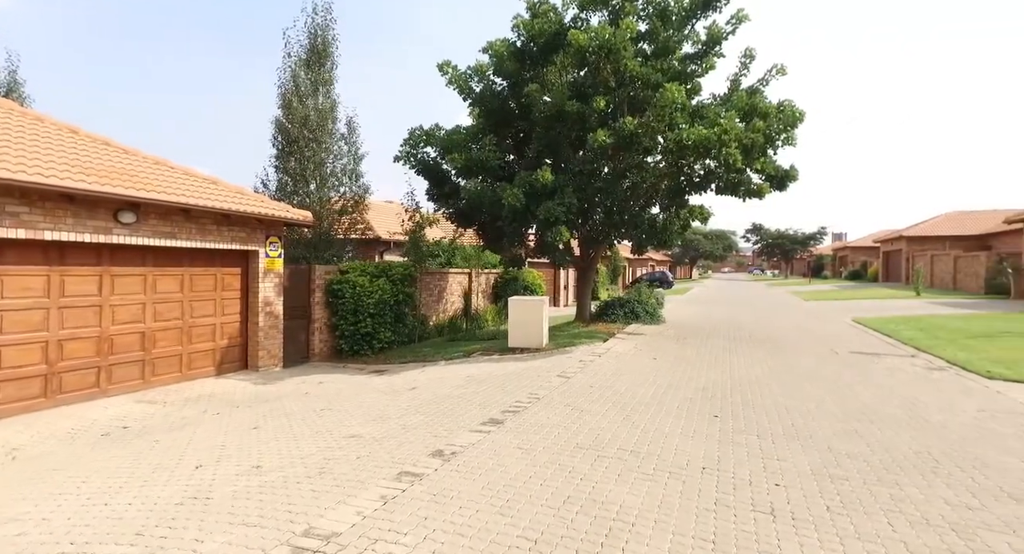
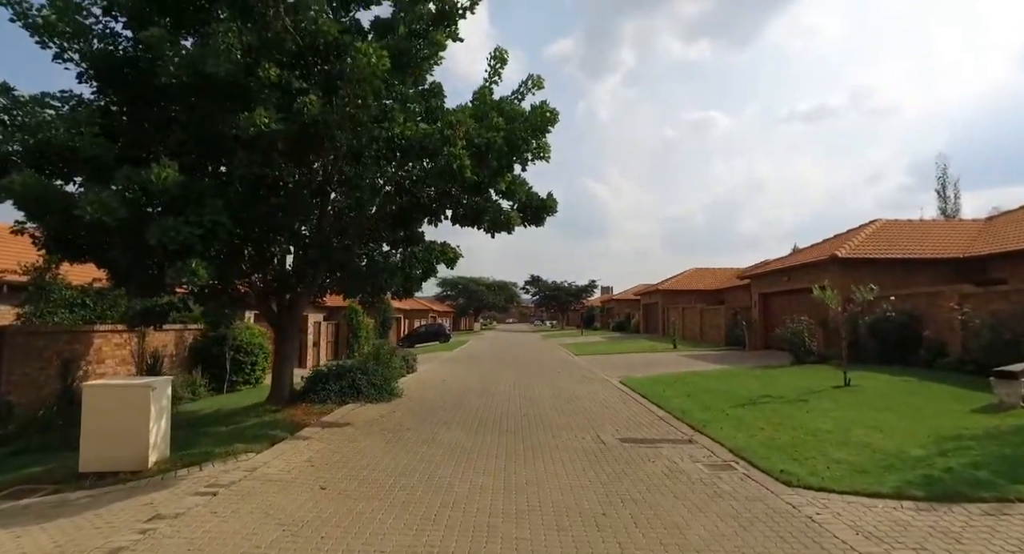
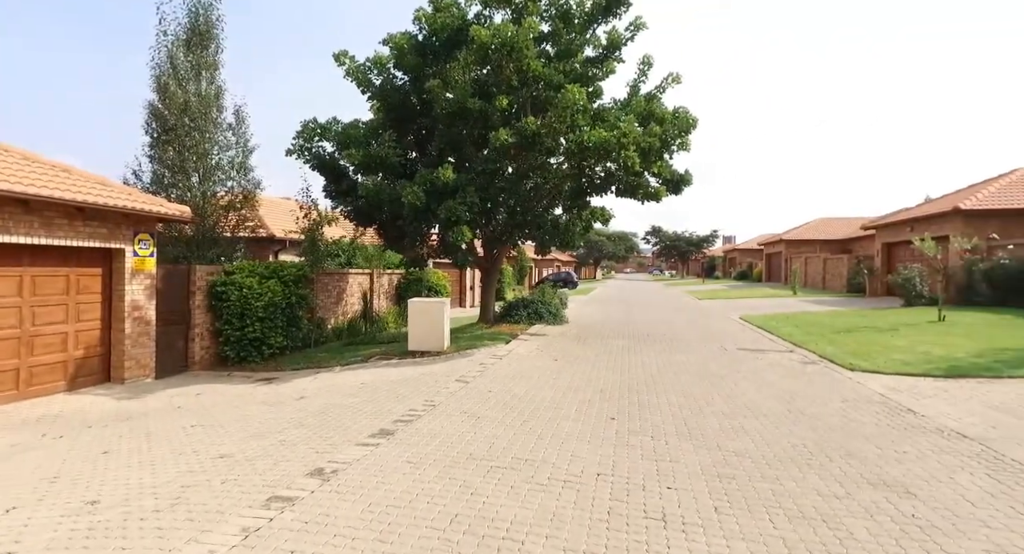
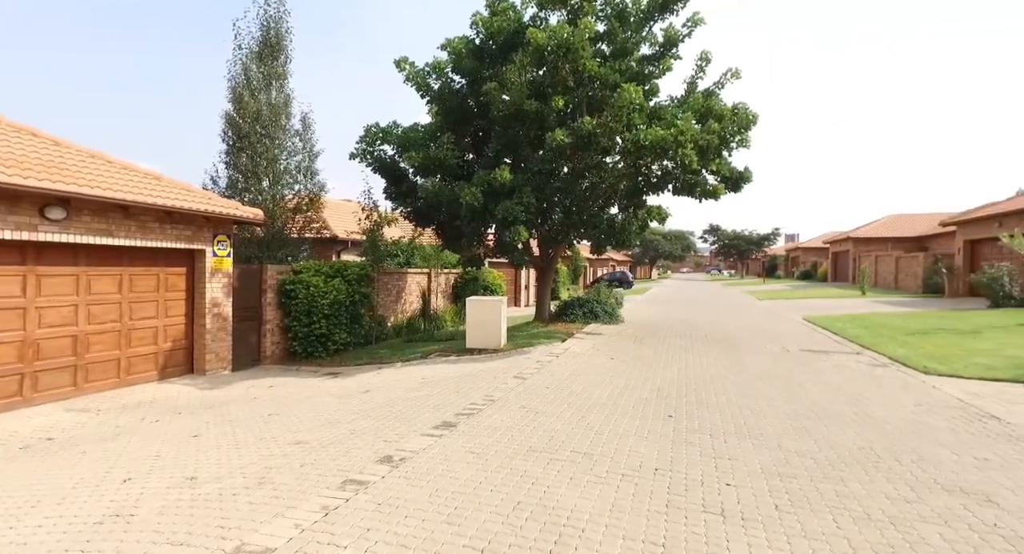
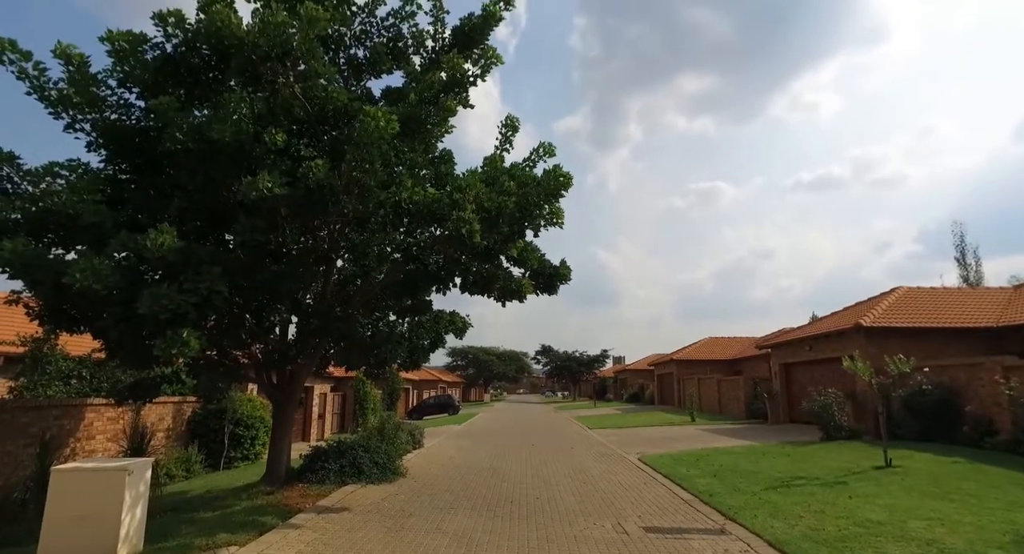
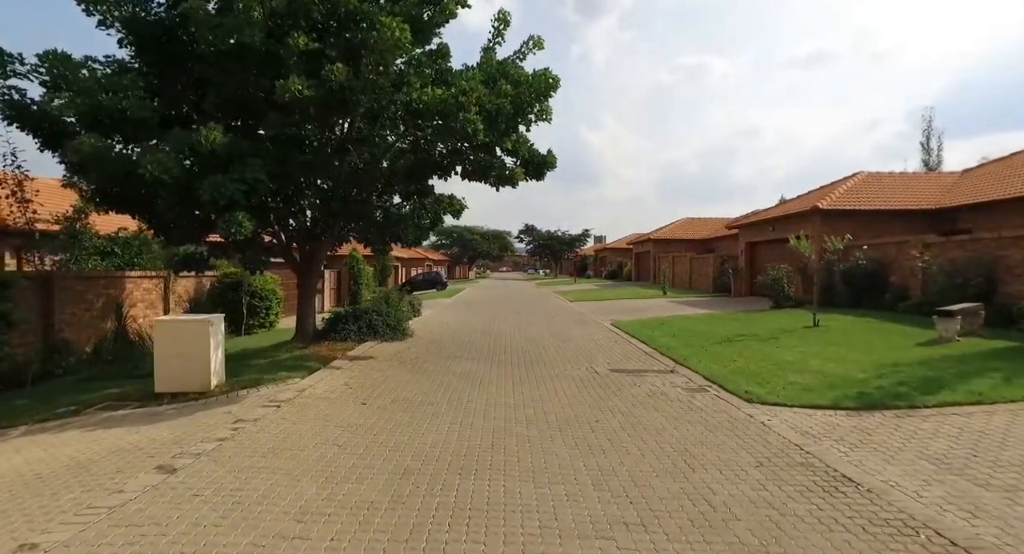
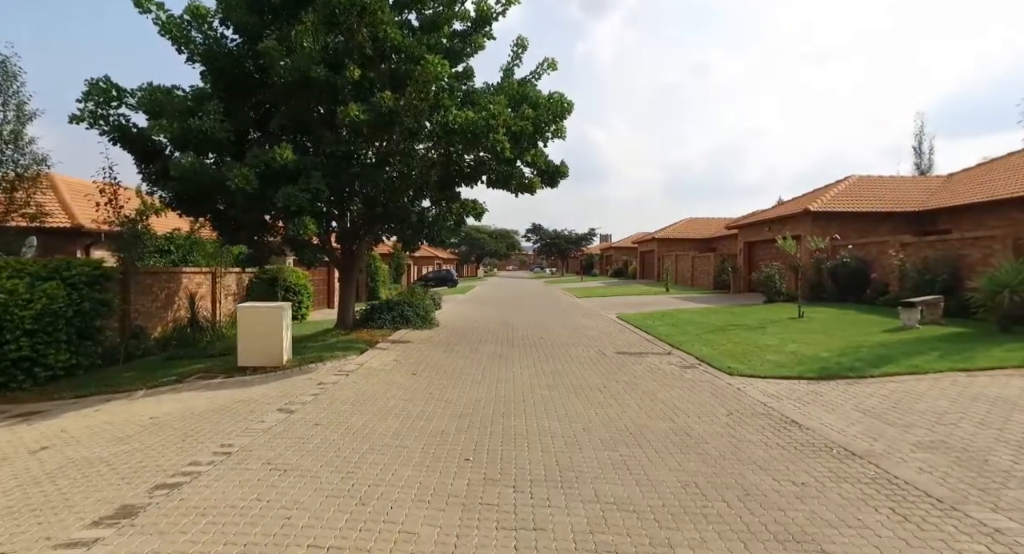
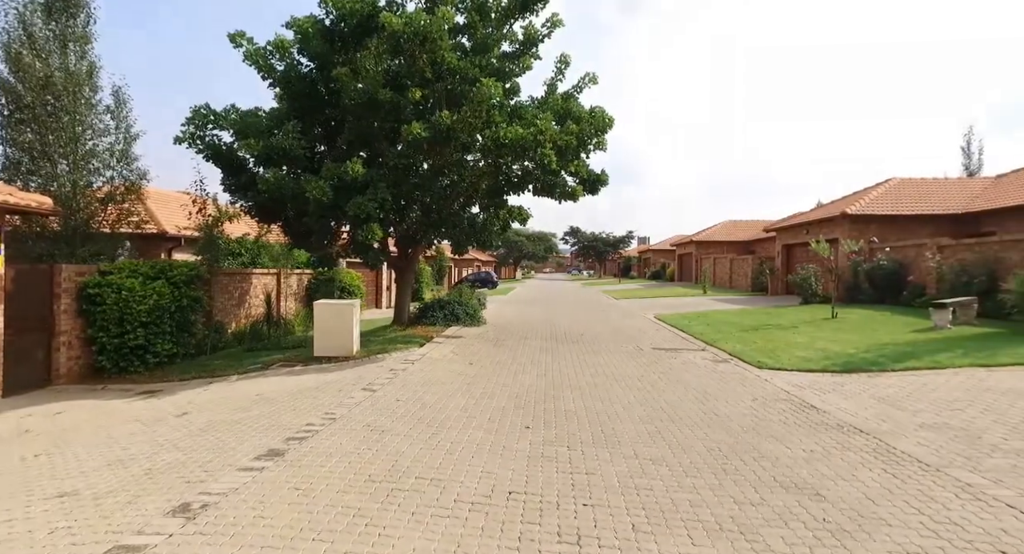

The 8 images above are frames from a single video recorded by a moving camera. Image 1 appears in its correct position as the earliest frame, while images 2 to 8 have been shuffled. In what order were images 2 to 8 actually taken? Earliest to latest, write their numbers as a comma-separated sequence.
4, 3, 8, 7, 6, 2, 5
